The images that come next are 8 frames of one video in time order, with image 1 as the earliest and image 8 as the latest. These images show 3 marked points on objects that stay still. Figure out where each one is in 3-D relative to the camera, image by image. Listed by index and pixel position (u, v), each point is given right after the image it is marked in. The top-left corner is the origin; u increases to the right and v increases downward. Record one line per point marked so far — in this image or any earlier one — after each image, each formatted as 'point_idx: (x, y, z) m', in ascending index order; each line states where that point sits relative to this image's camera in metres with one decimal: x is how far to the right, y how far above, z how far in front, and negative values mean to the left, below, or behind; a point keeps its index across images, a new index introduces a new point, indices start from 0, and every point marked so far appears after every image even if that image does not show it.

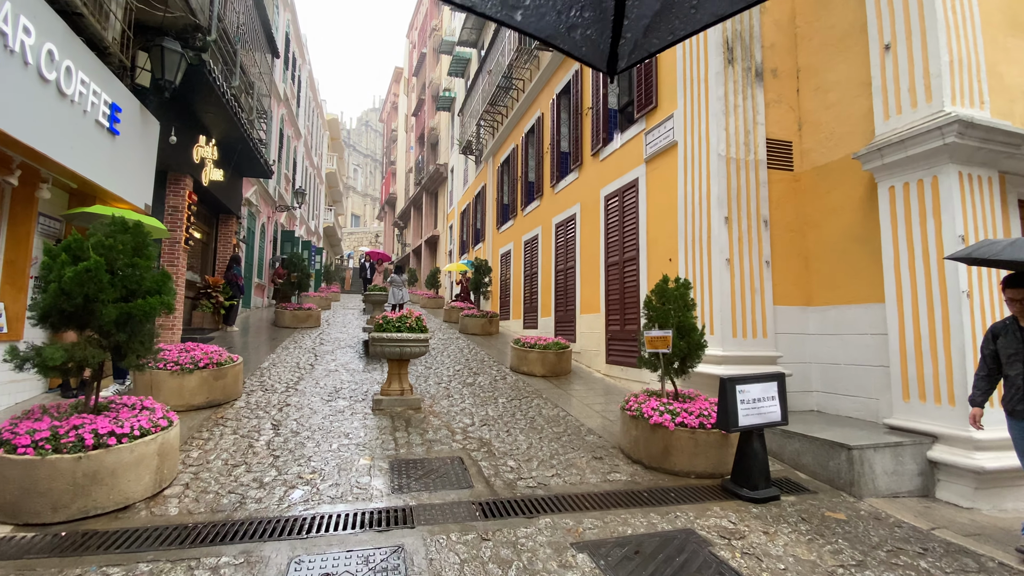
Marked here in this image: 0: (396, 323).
0: (-1.6, -0.5, +6.4) m
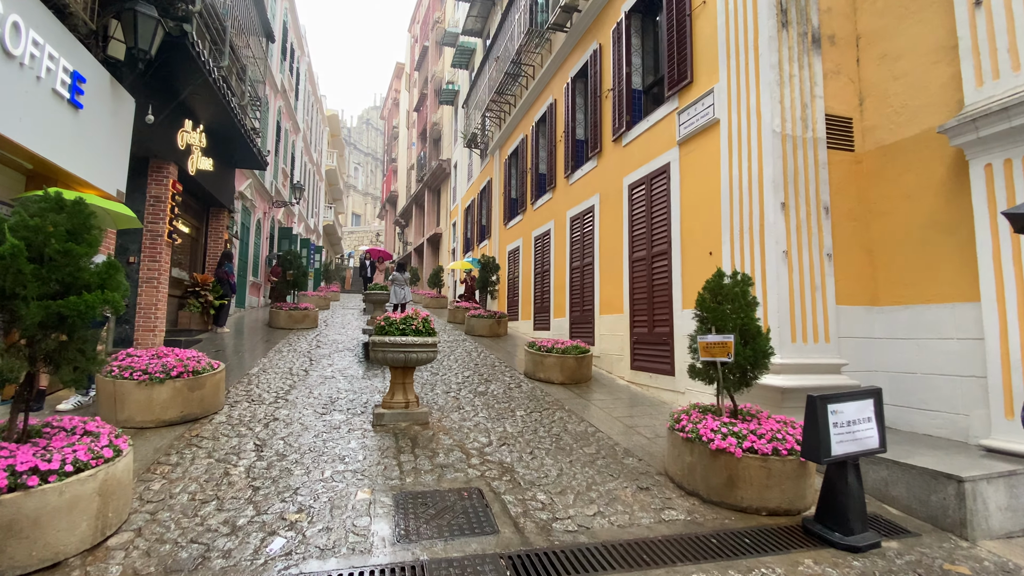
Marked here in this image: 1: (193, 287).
0: (-1.3, -0.4, +5.6) m
1: (-7.2, 0.0, +10.6) m
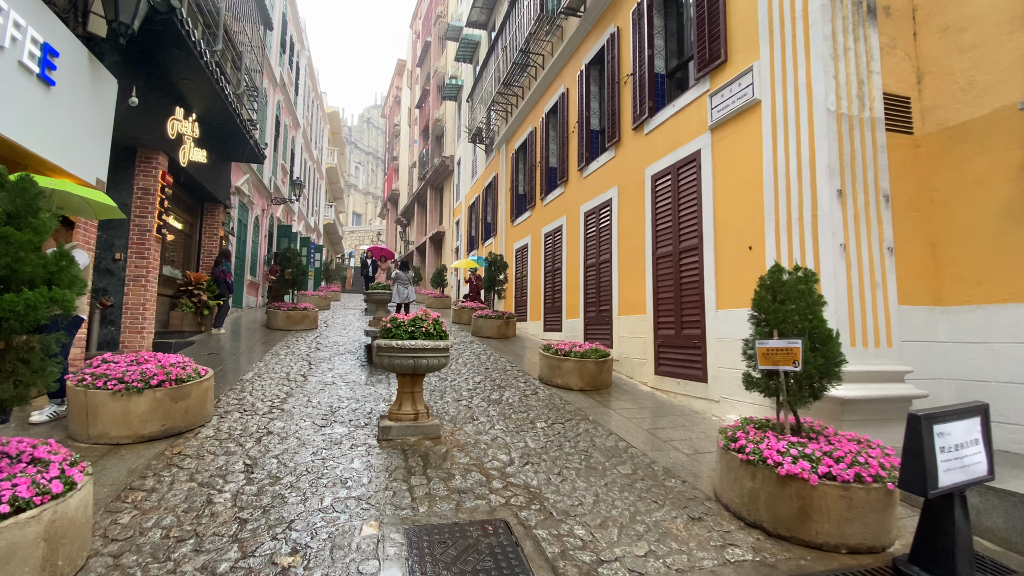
0: (-1.1, -0.4, +5.0) m
1: (-6.9, 0.0, +10.0) m
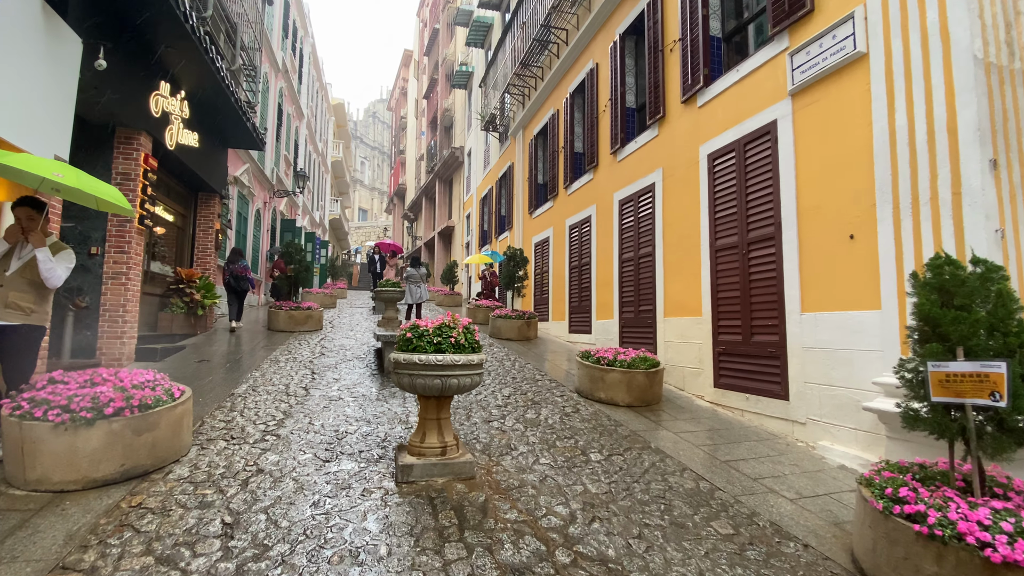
0: (-0.7, -0.4, +3.9) m
1: (-6.4, +0.1, +9.0) m
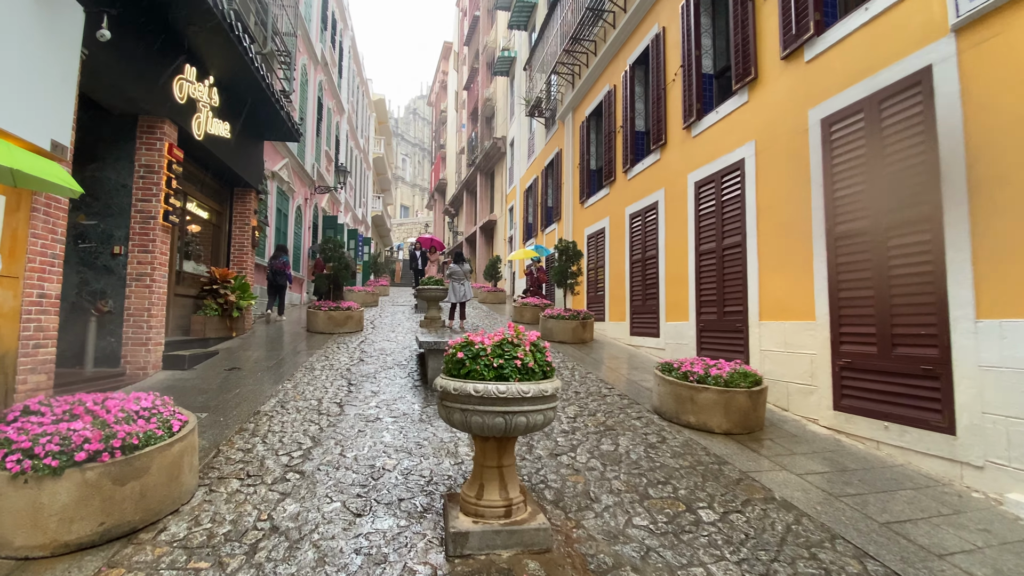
0: (-0.1, -0.4, +2.9) m
1: (-5.4, +0.1, +8.5) m
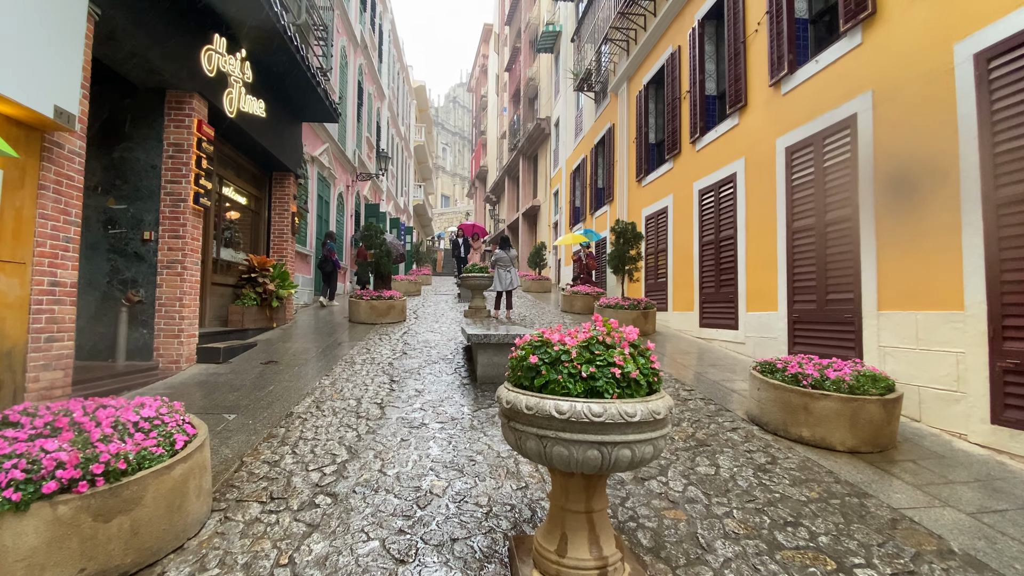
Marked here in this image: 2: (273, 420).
0: (+0.3, -0.3, +2.1) m
1: (-4.5, +0.3, +8.1) m
2: (-2.2, -1.2, +4.3) m
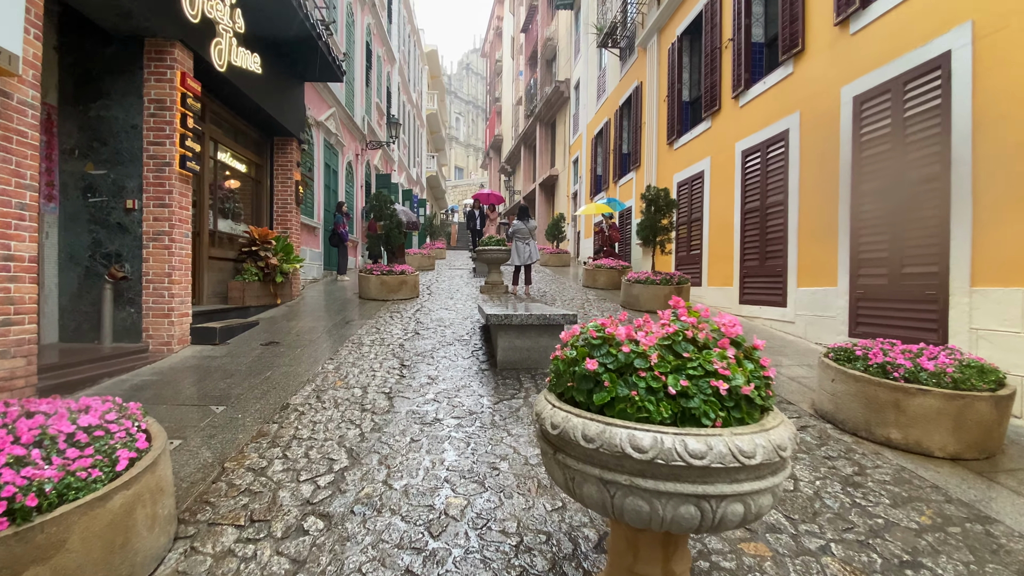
0: (+0.5, -0.3, +1.5) m
1: (-4.2, +0.7, +7.5) m
2: (-2.0, -1.0, +3.8) m
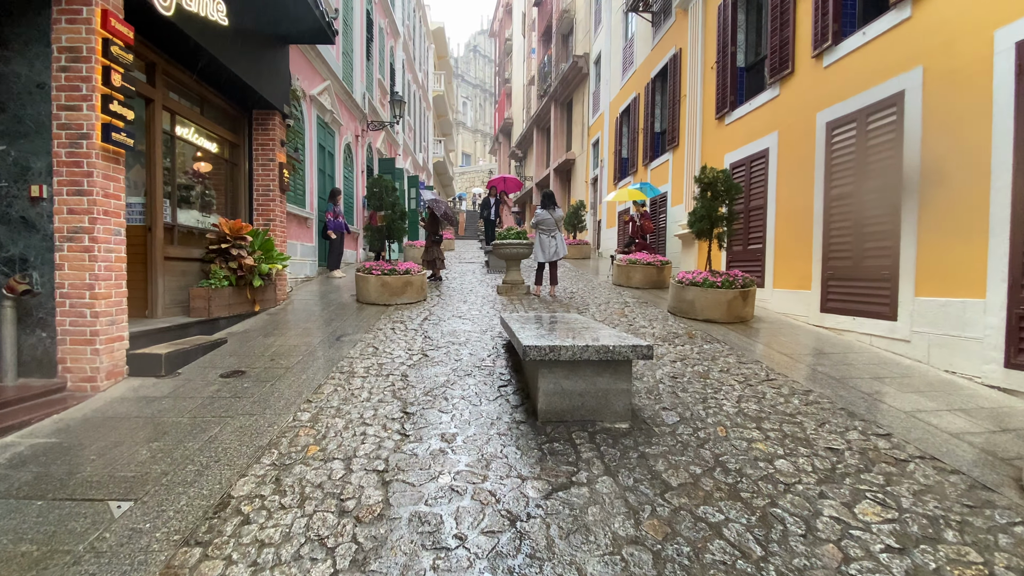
0: (+0.8, -0.5, +0.1) m
1: (-3.8, +0.6, +6.2) m
2: (-1.6, -1.2, +2.4) m
